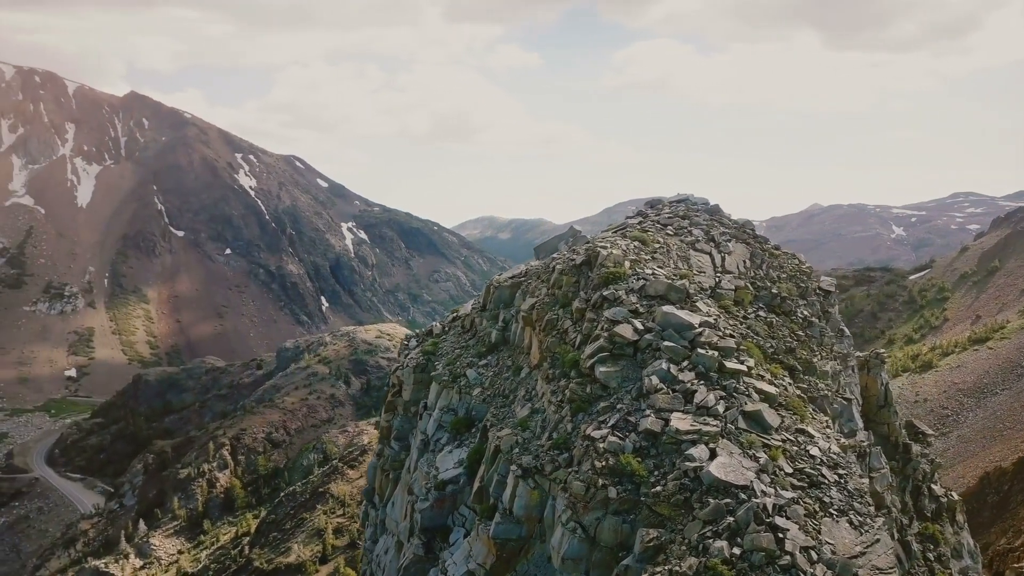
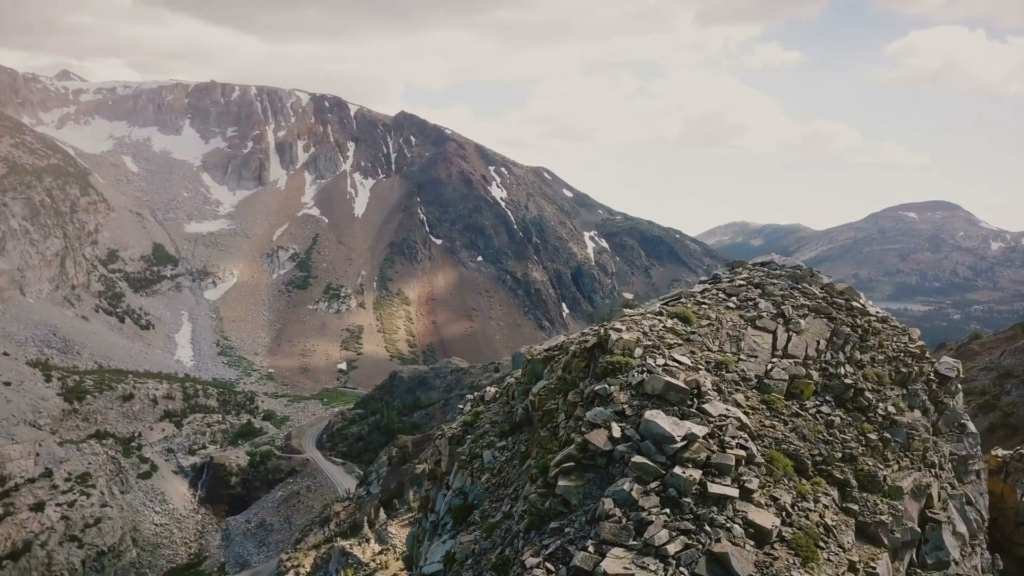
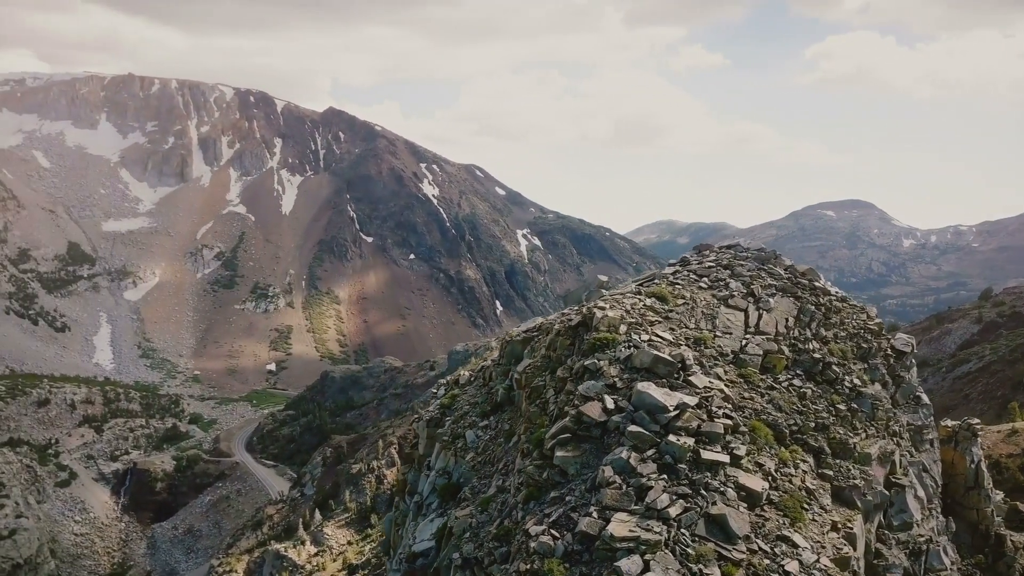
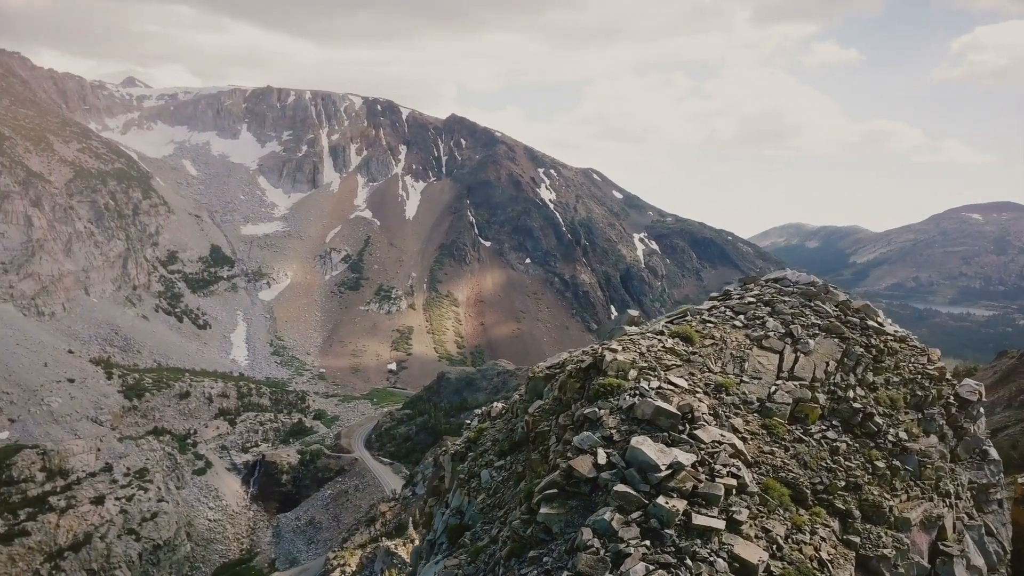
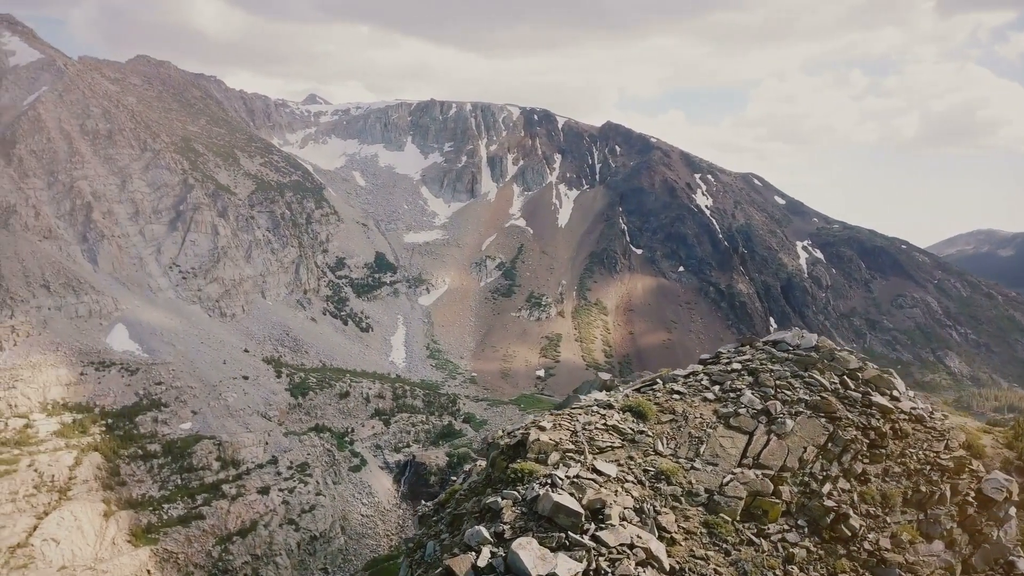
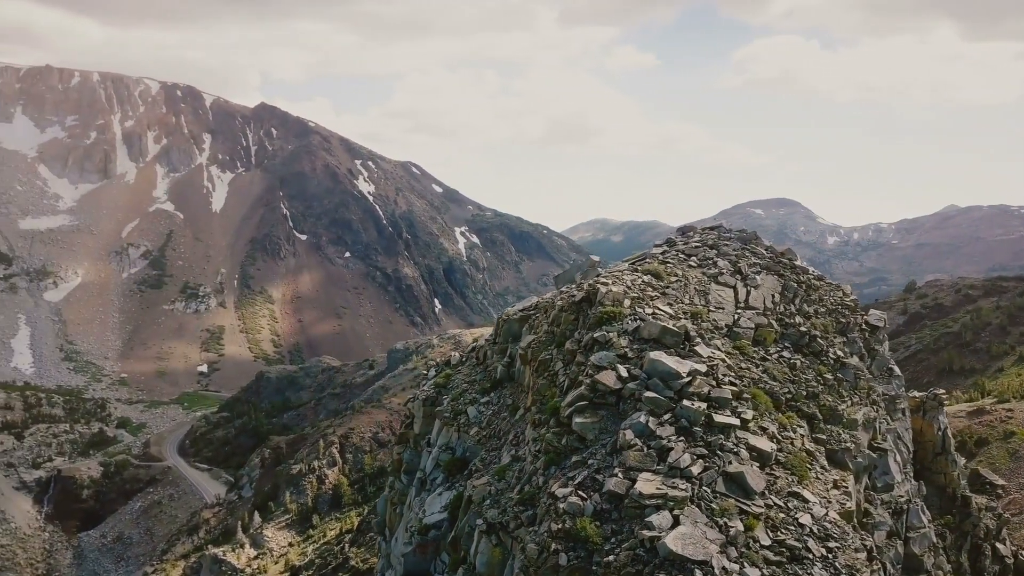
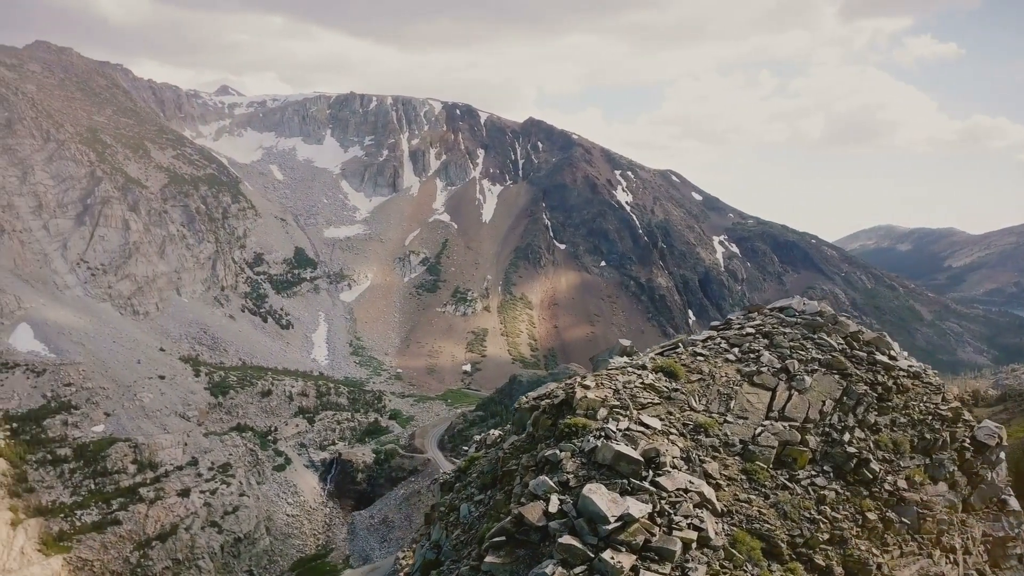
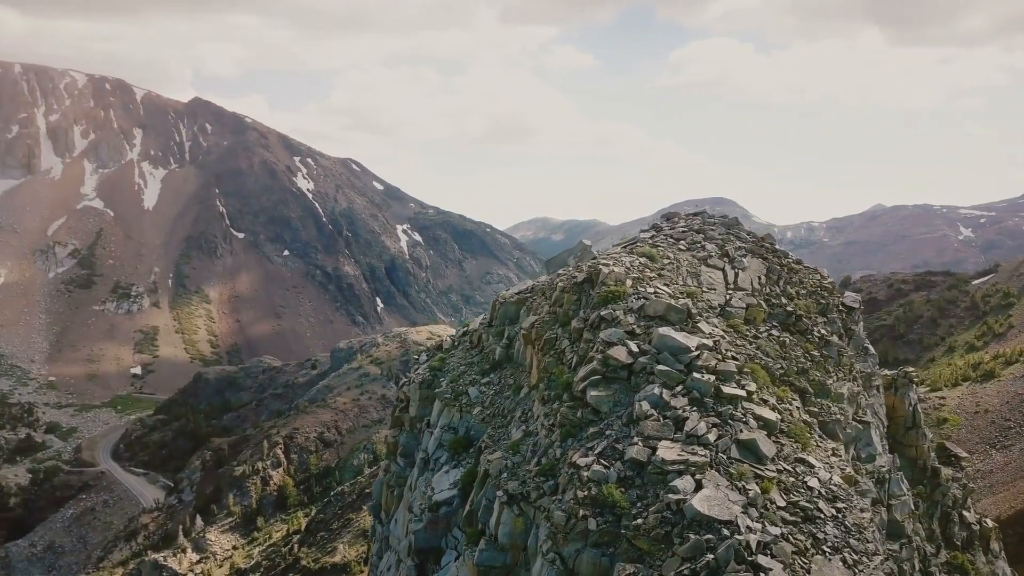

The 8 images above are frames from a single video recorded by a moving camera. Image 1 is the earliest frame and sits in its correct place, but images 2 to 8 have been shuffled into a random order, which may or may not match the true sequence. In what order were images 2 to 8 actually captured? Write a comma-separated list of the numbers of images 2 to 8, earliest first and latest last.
8, 6, 3, 2, 4, 7, 5
